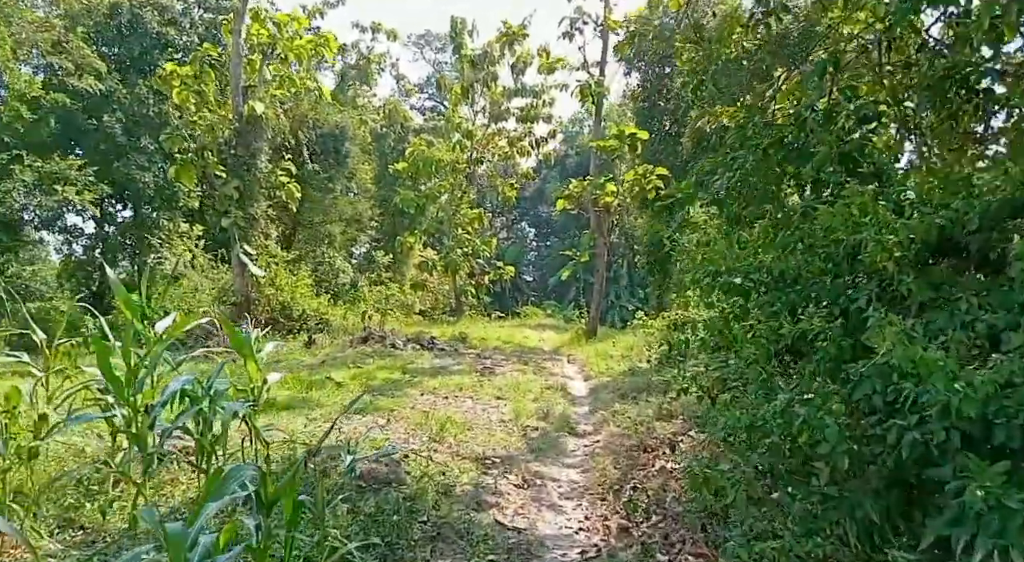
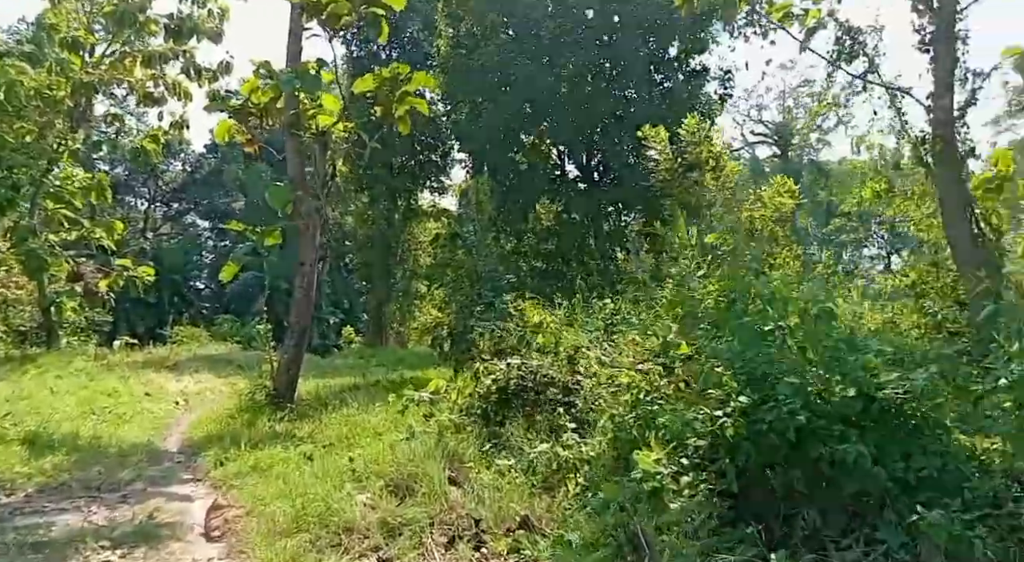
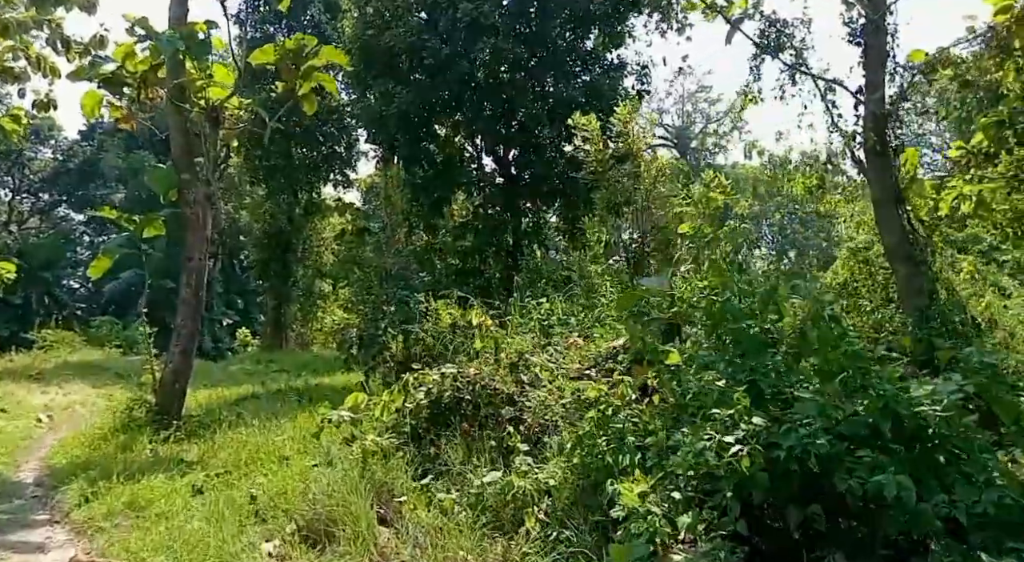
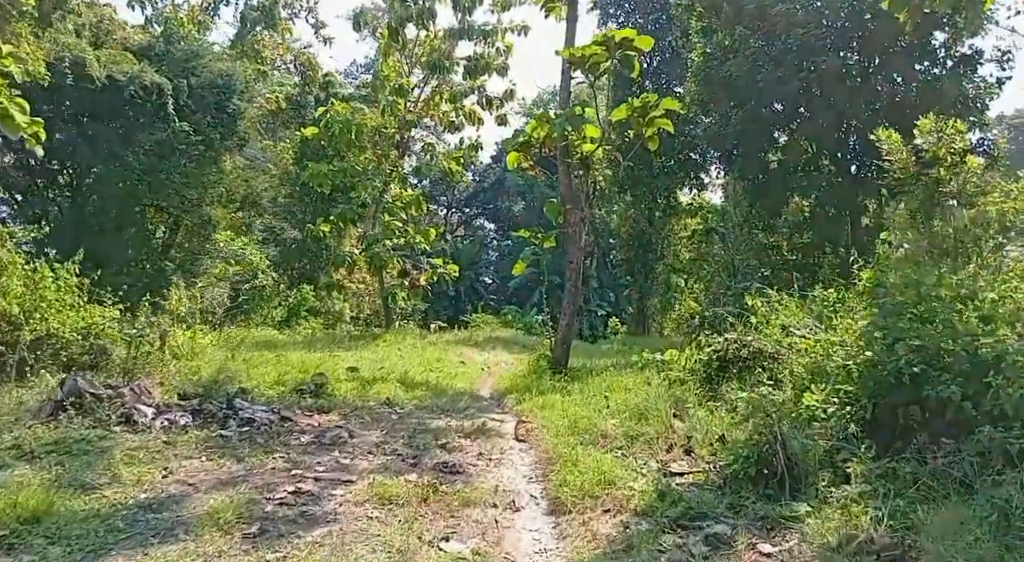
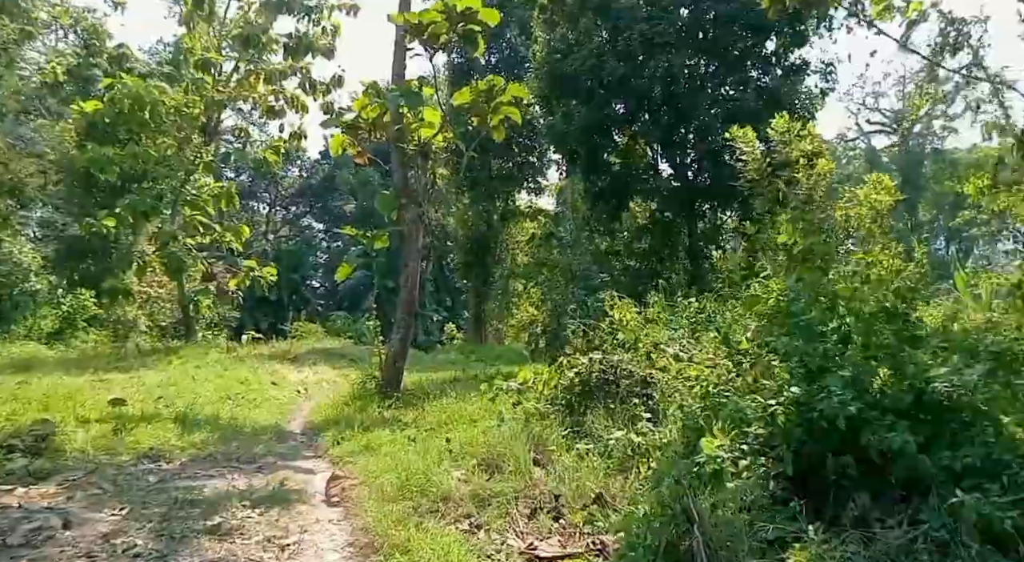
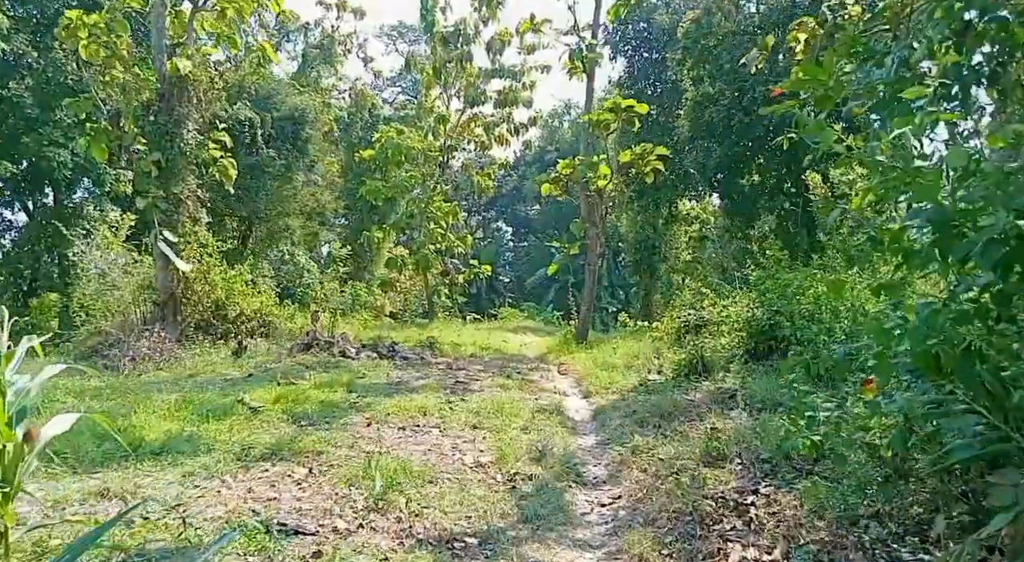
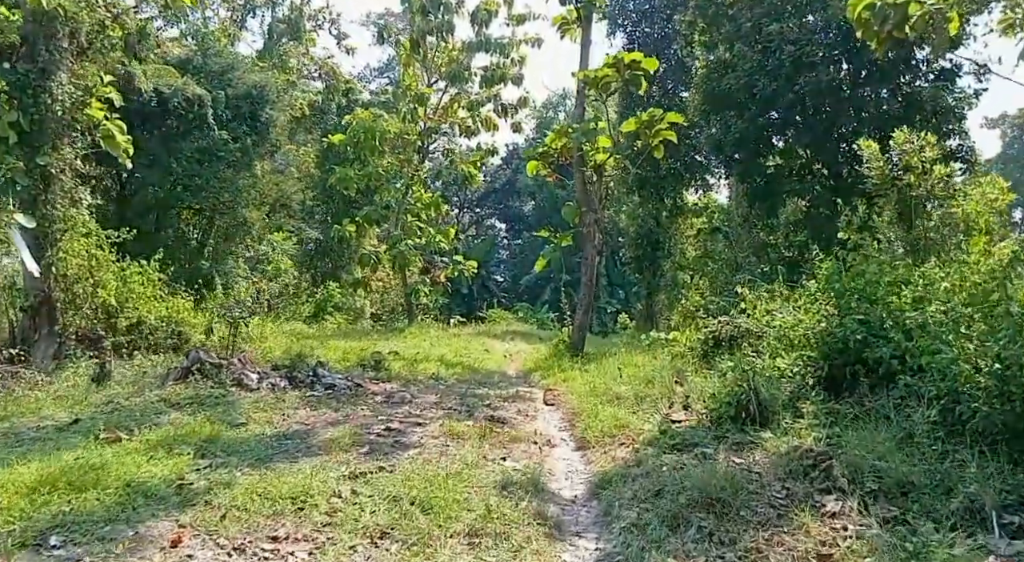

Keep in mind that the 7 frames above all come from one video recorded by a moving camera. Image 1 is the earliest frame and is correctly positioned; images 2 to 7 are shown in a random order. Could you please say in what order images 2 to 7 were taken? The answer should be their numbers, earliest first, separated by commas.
6, 7, 4, 5, 2, 3
